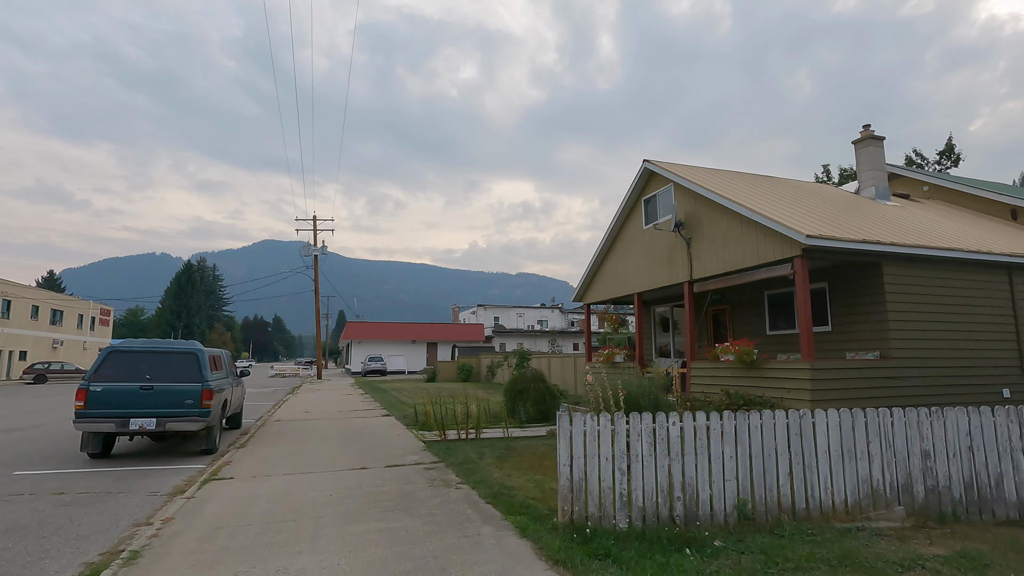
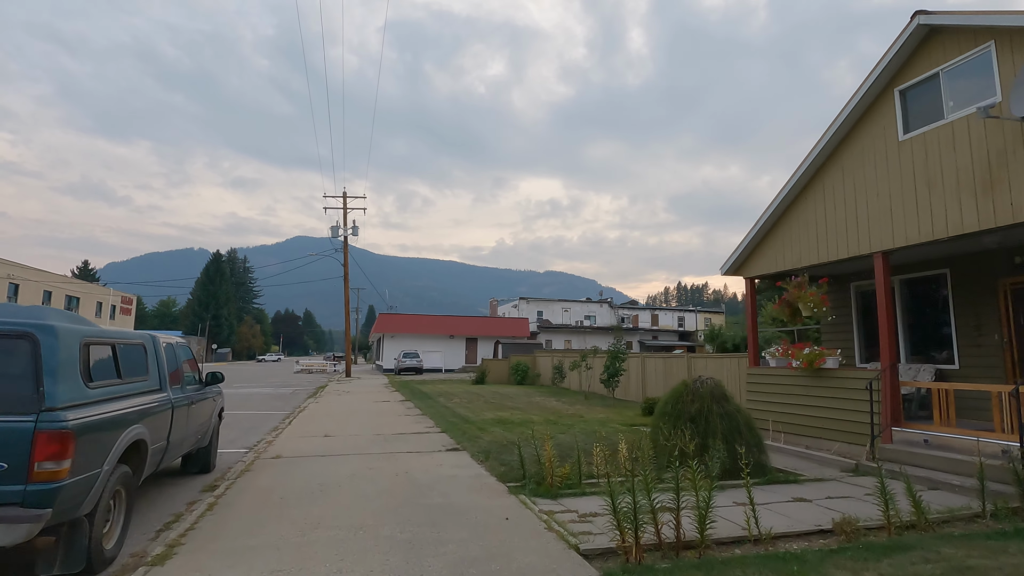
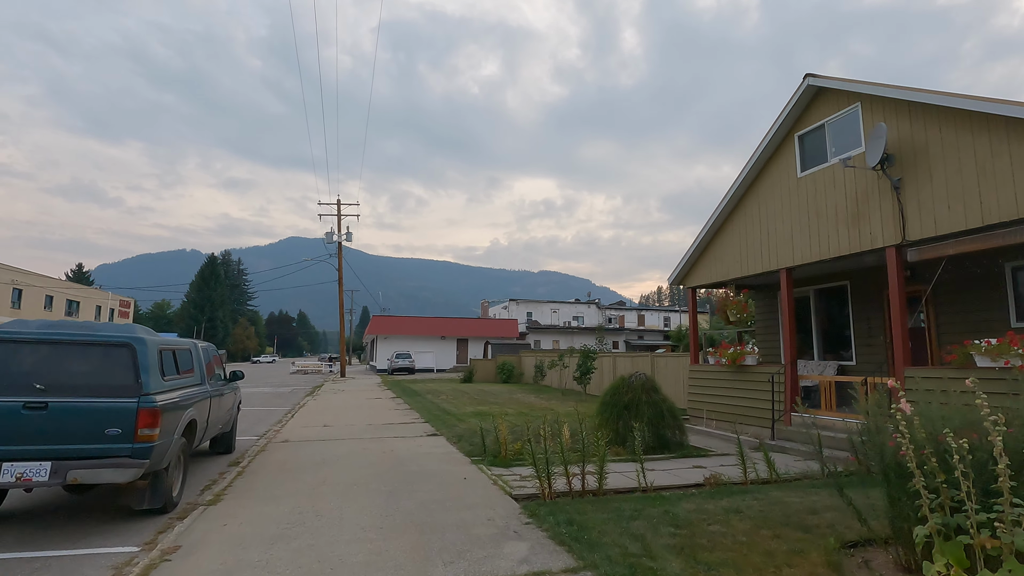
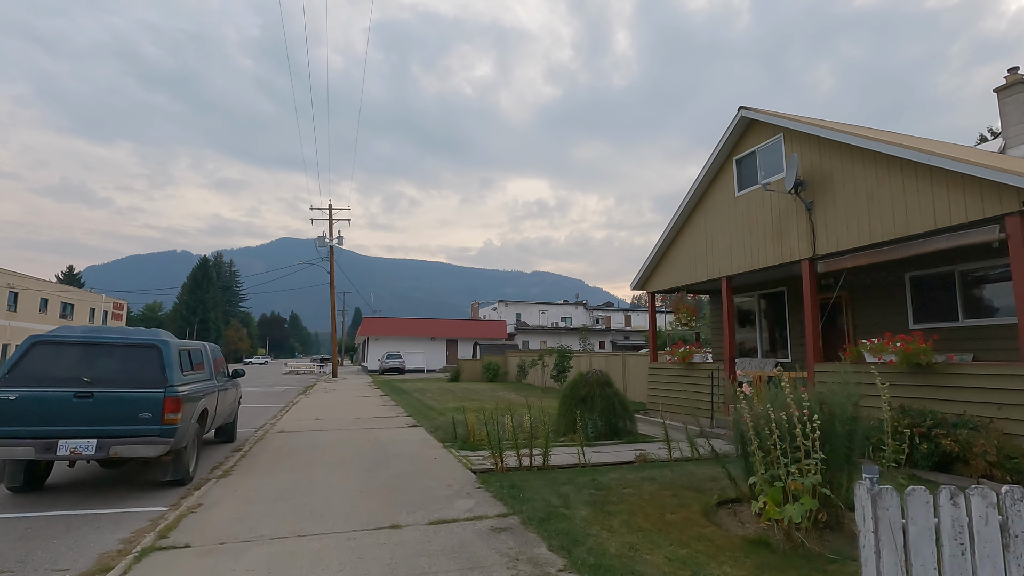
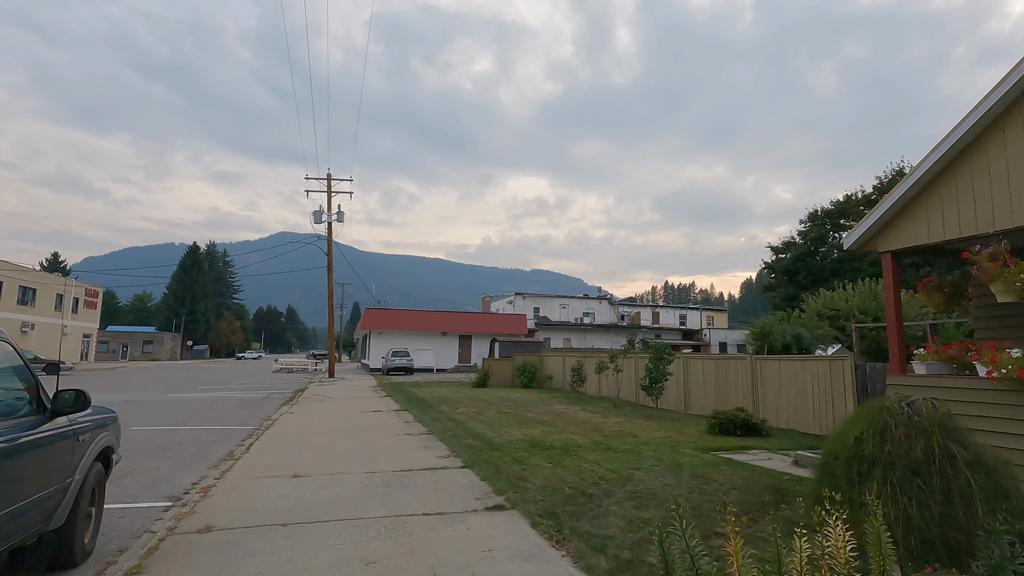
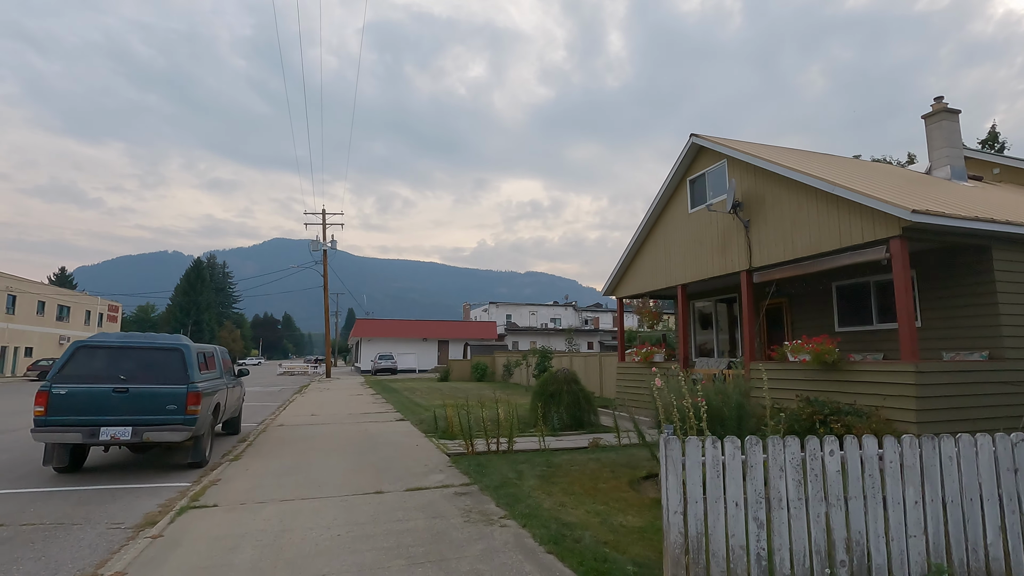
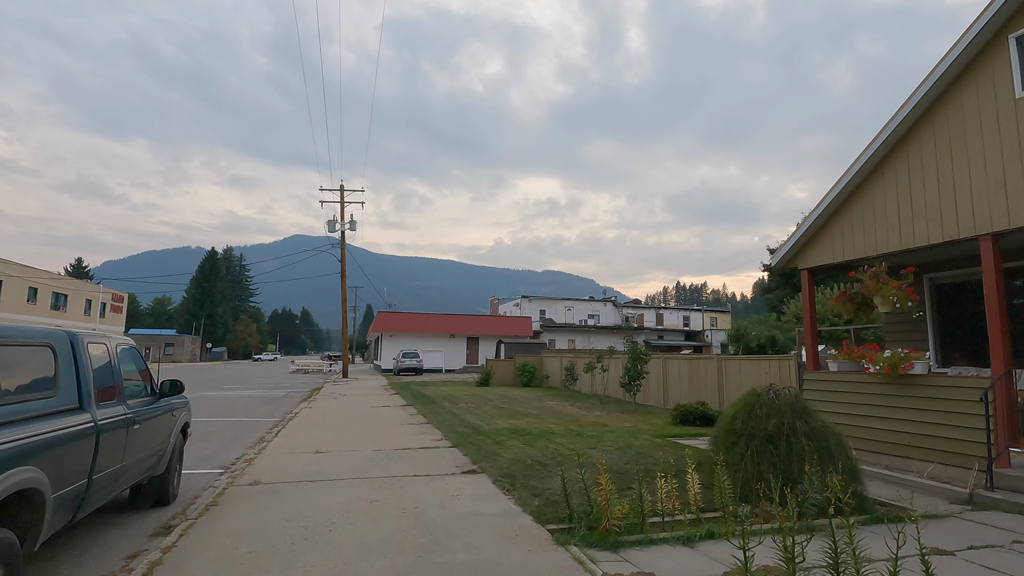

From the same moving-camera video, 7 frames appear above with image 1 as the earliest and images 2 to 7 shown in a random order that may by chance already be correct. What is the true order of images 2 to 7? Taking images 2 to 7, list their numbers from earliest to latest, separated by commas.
6, 4, 3, 2, 7, 5
